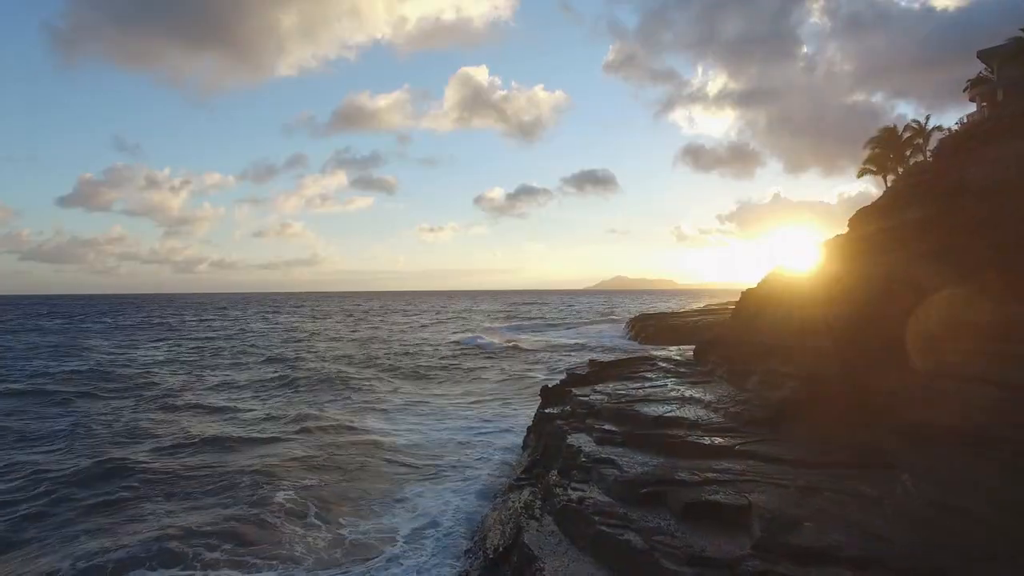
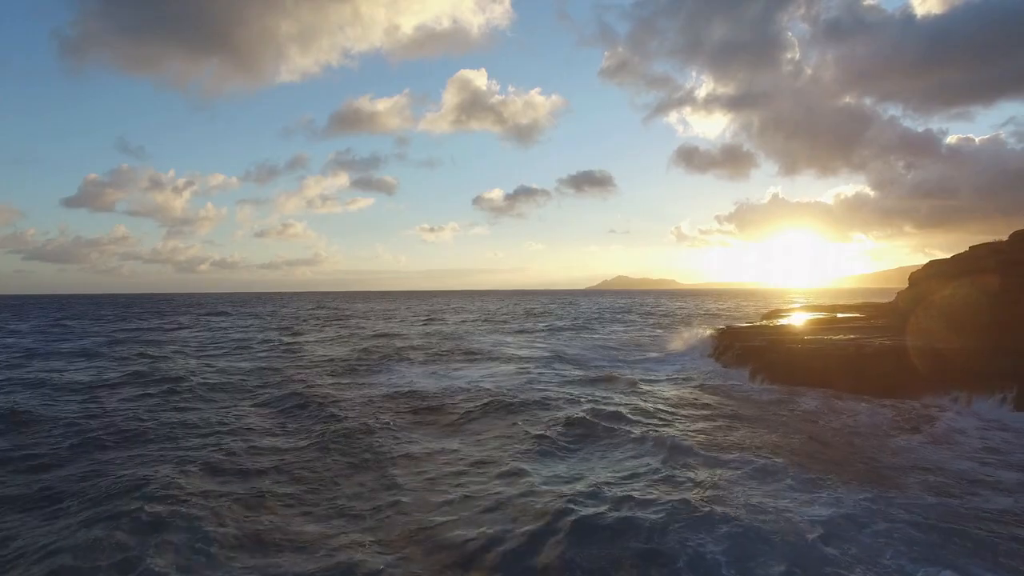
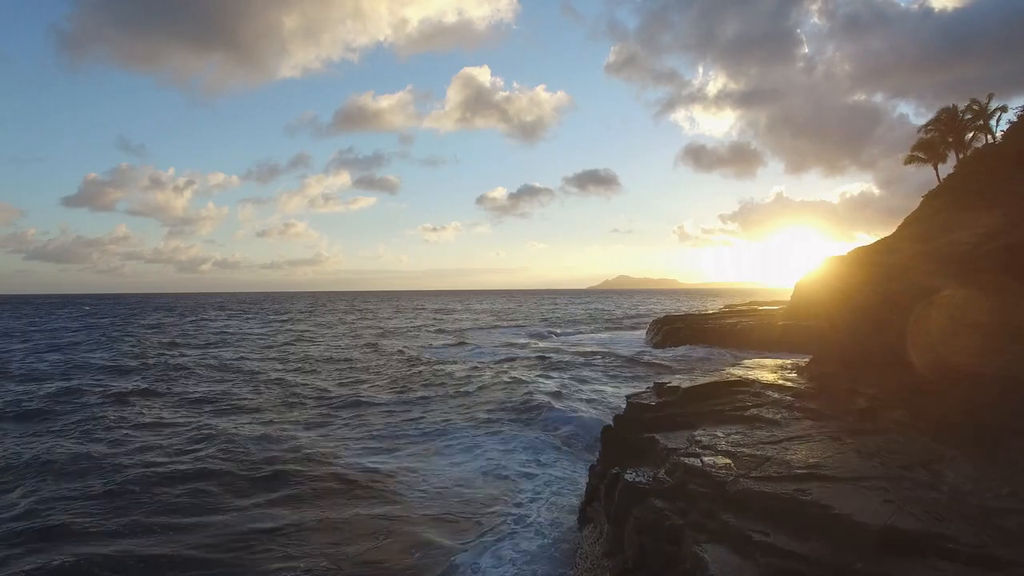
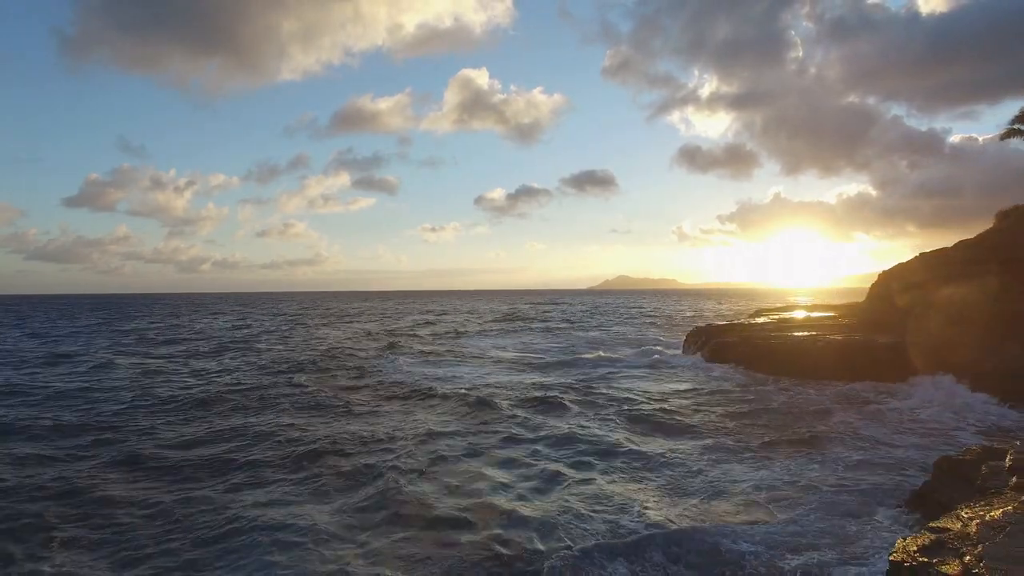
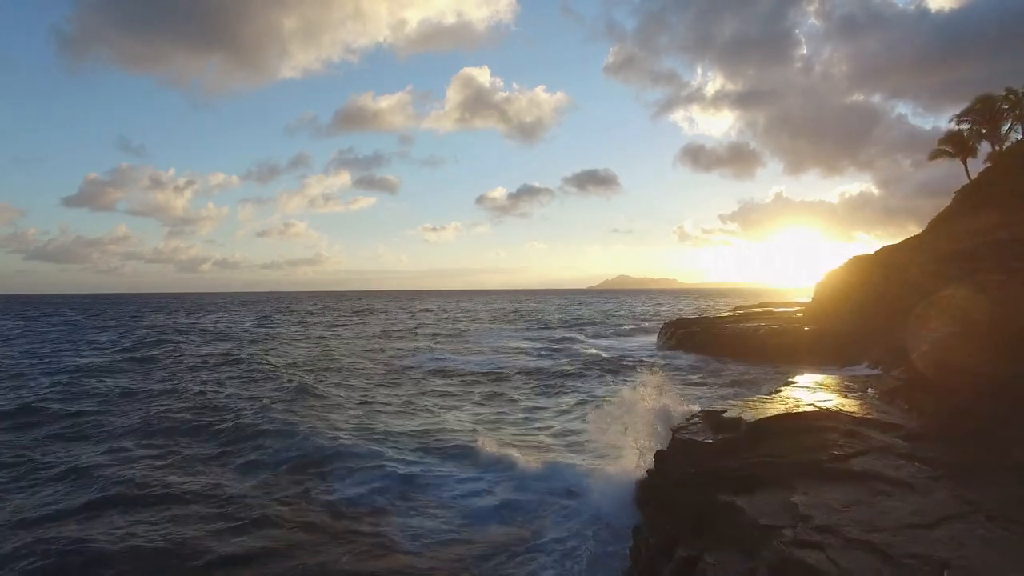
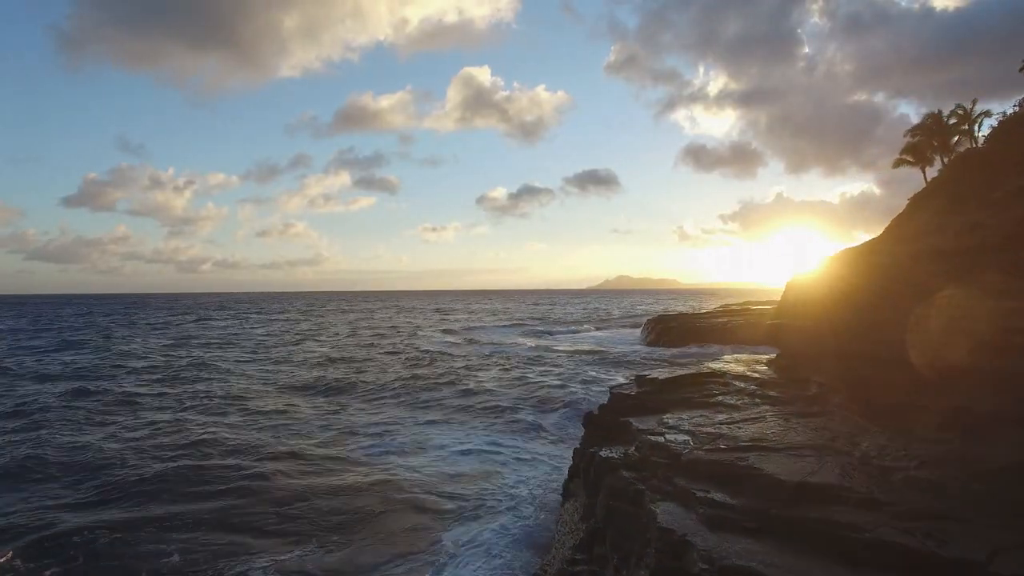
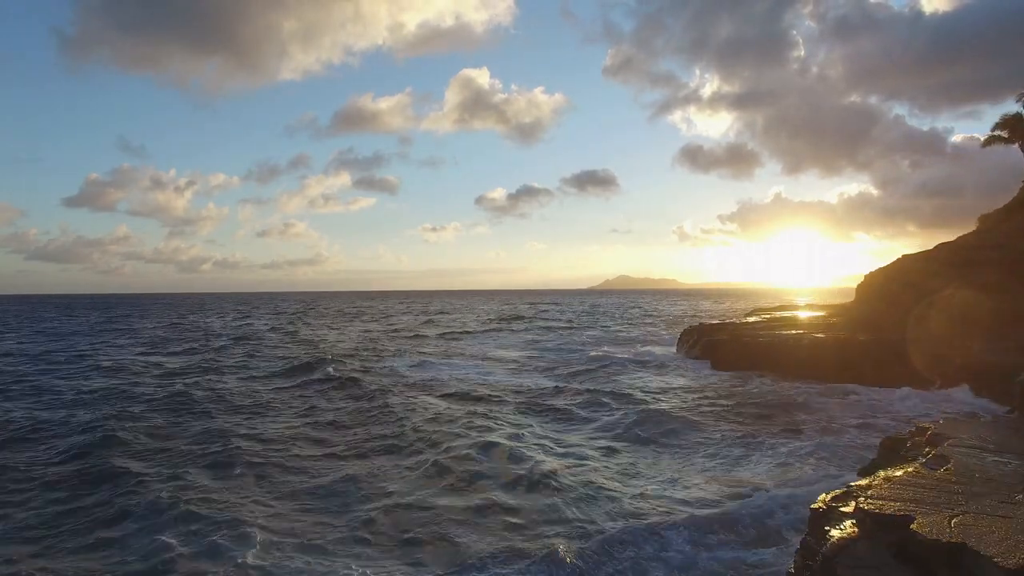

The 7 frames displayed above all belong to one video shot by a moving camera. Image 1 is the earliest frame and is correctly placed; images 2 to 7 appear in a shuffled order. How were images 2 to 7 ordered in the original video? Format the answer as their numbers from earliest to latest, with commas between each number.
6, 3, 5, 7, 4, 2
